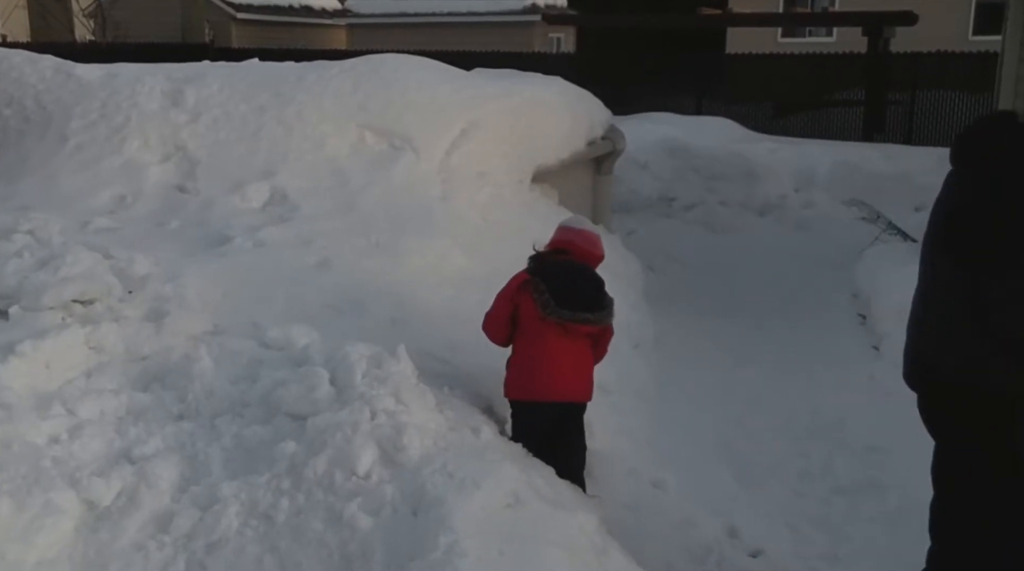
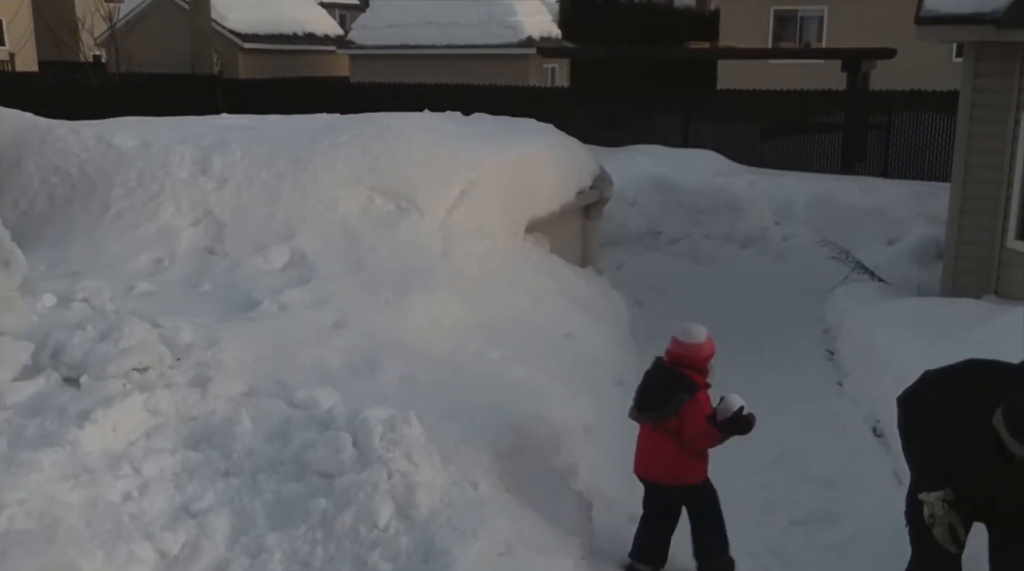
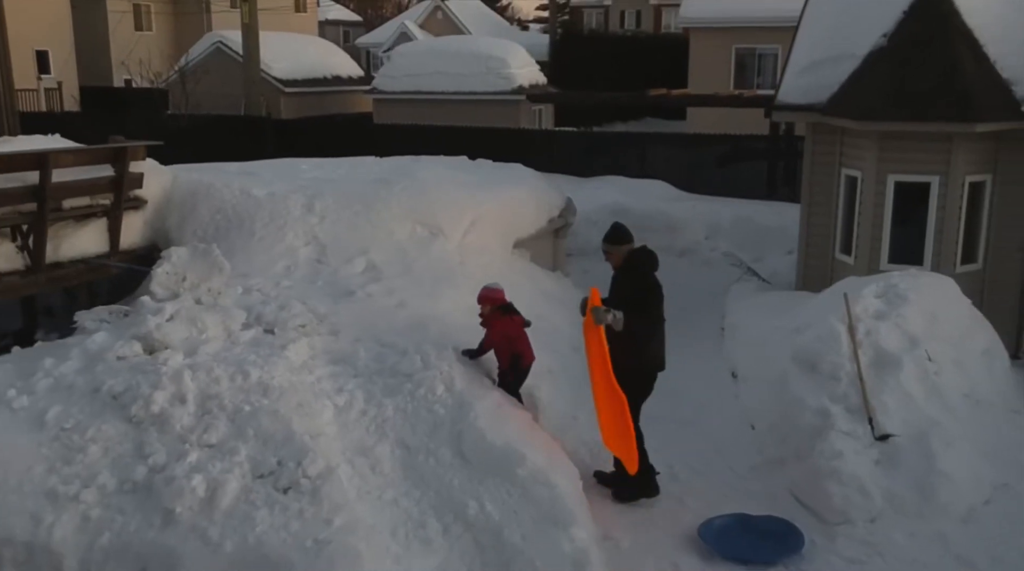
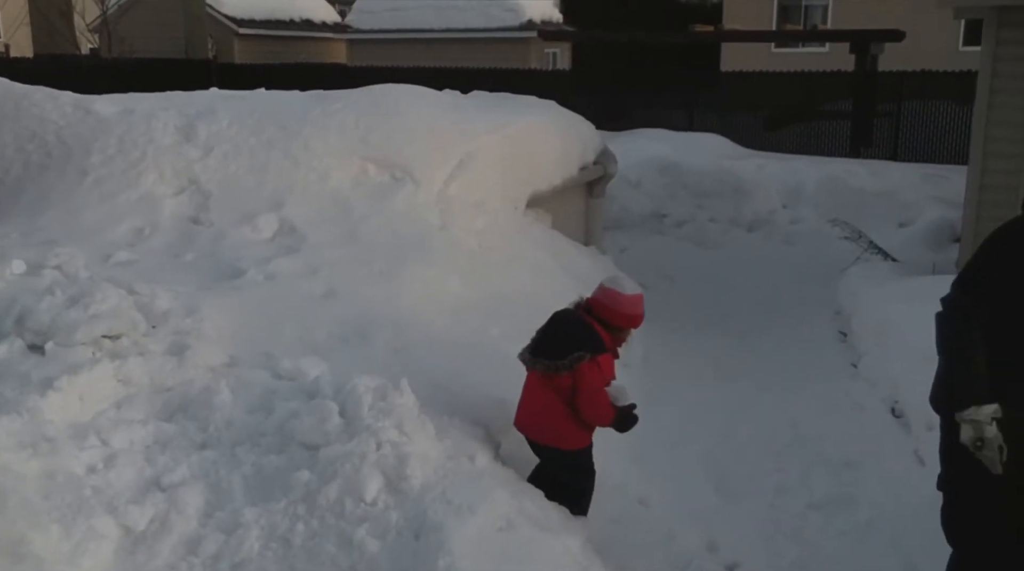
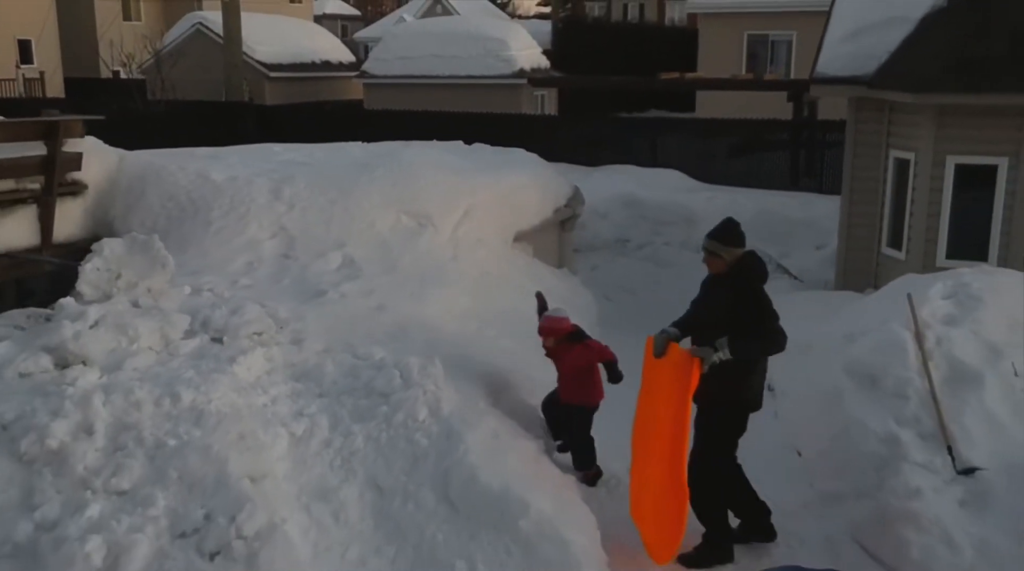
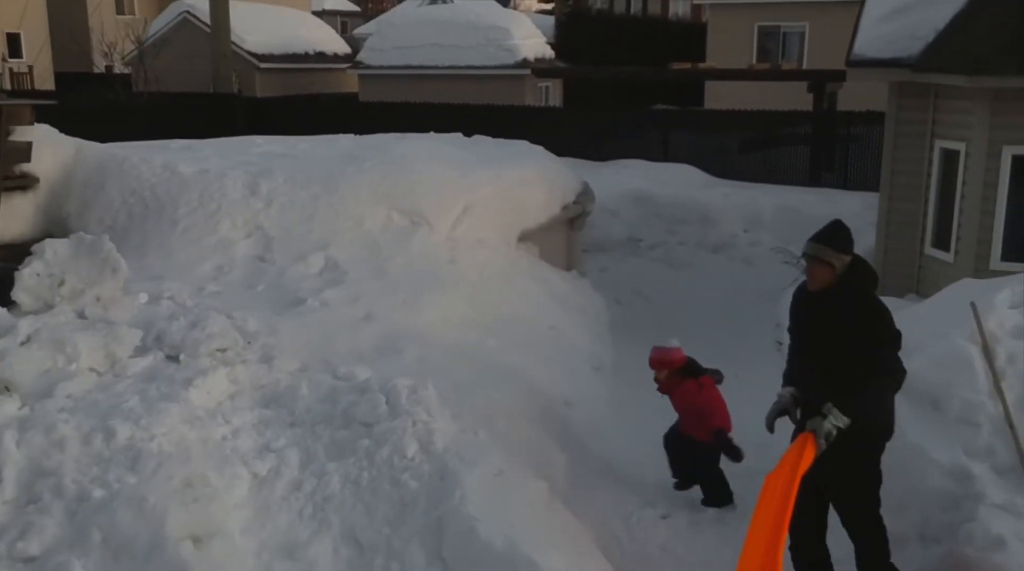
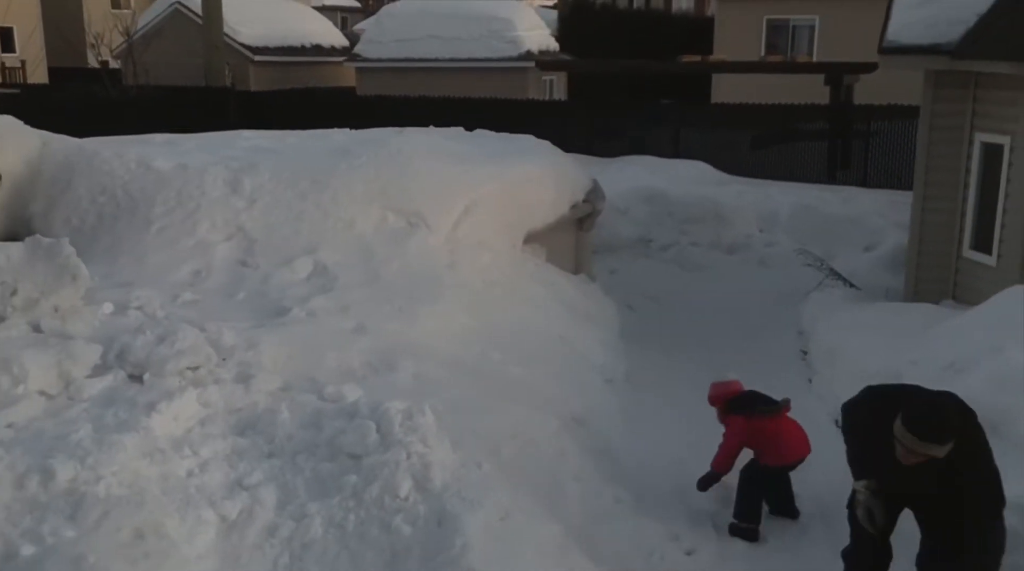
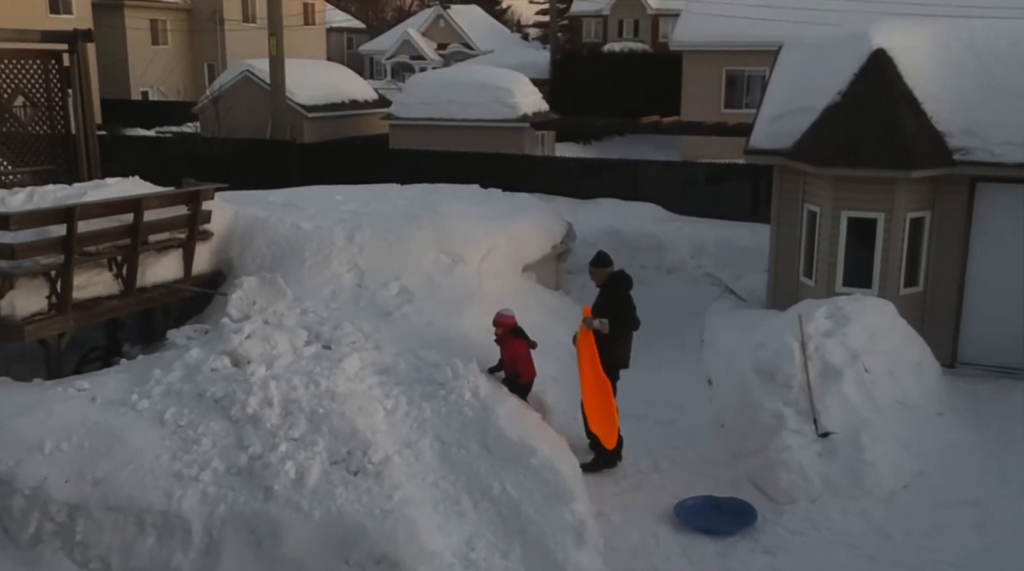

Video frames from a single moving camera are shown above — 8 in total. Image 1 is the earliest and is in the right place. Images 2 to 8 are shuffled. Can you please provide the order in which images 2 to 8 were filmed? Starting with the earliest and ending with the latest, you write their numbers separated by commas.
4, 2, 7, 6, 5, 3, 8
